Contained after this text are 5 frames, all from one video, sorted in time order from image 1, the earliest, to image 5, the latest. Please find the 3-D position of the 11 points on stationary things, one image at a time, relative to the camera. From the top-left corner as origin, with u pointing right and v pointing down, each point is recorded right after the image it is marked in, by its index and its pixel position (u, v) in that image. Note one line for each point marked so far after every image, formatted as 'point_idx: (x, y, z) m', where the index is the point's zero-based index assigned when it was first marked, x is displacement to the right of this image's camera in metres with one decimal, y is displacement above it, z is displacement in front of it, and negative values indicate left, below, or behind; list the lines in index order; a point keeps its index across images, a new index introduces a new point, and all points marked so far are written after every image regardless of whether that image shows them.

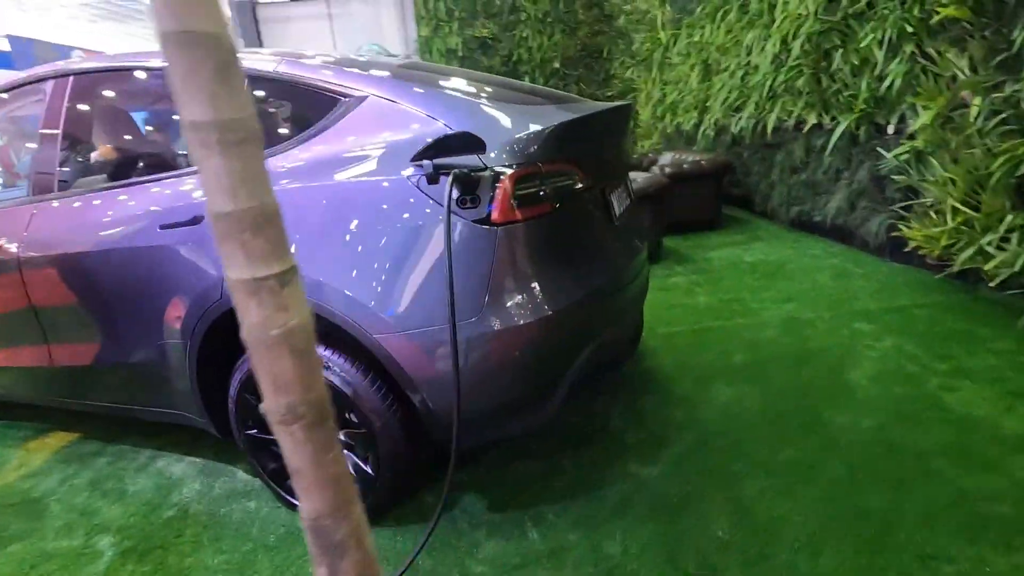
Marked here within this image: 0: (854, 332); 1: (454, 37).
0: (+1.6, -0.2, +2.5) m
1: (-1.0, +4.0, +8.6) m
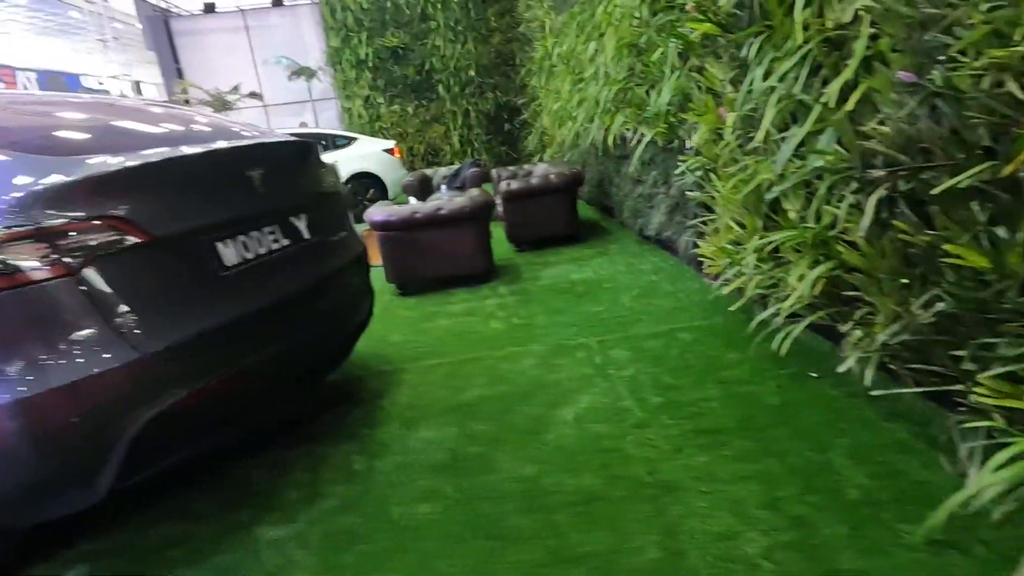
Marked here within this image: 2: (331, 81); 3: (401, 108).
0: (+0.4, -0.3, +2.4) m
1: (-2.4, +3.8, +8.5) m
2: (-3.1, +3.5, +9.1) m
3: (-1.8, +3.0, +8.7) m
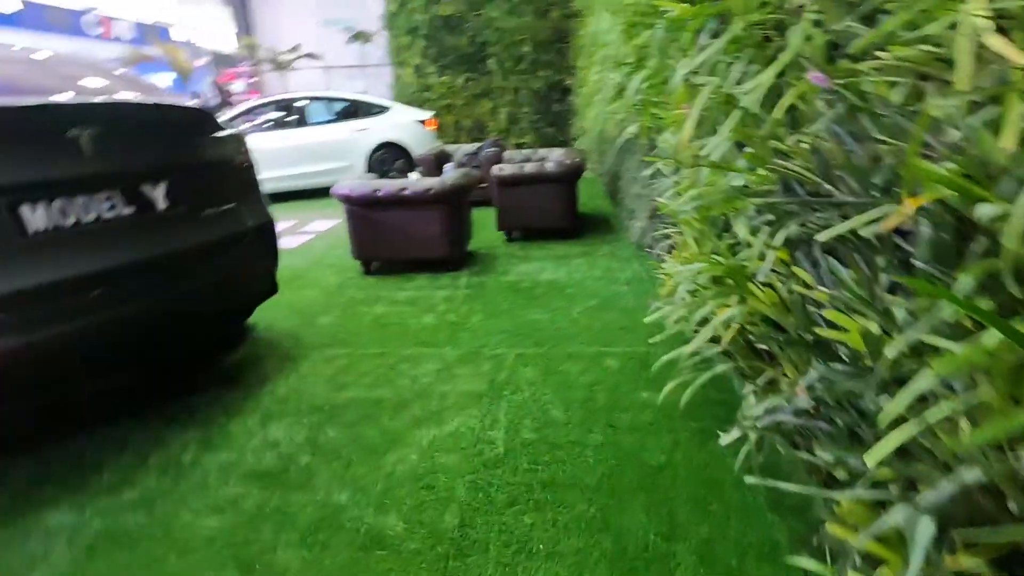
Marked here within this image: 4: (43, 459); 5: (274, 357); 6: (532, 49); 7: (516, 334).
0: (0.0, -0.4, +2.2) m
1: (-1.5, +4.3, +8.3) m
2: (-2.1, +4.1, +9.0) m
3: (-1.0, +3.3, +8.5) m
4: (-1.5, -0.6, +1.8) m
5: (-1.1, -0.3, +2.4) m
6: (+0.3, +3.7, +8.3) m
7: (0.0, -0.2, +2.5) m
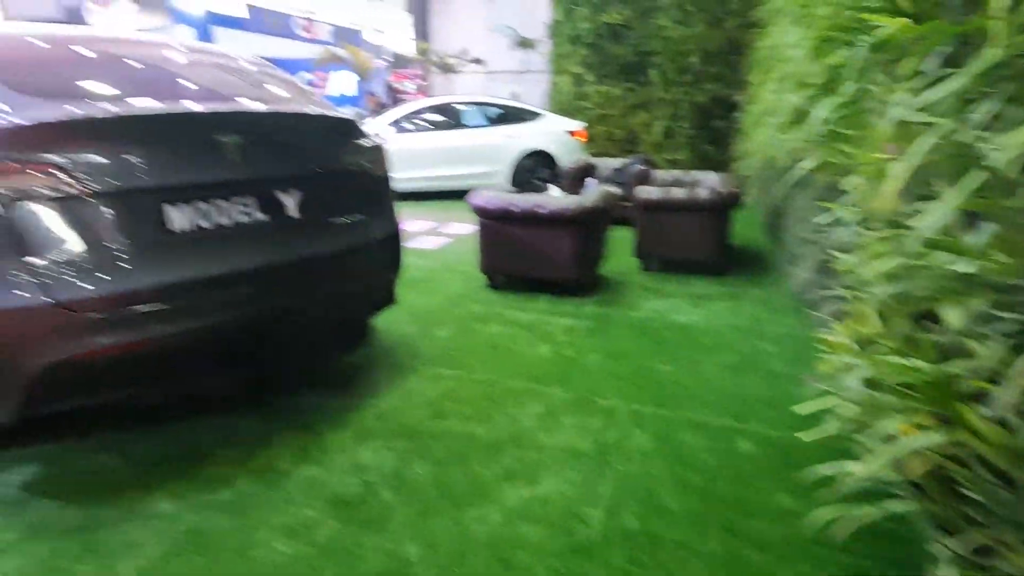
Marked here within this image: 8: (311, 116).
0: (+0.4, -0.5, +1.9) m
1: (+1.1, +4.1, +8.2) m
2: (+0.6, +4.0, +9.0) m
3: (+1.5, +3.1, +8.3) m
4: (-1.2, -0.5, +1.9) m
5: (-0.6, -0.4, +2.4) m
6: (+2.7, +3.3, +7.7) m
7: (+0.5, -0.4, +2.3) m
8: (-0.7, +0.6, +2.0) m
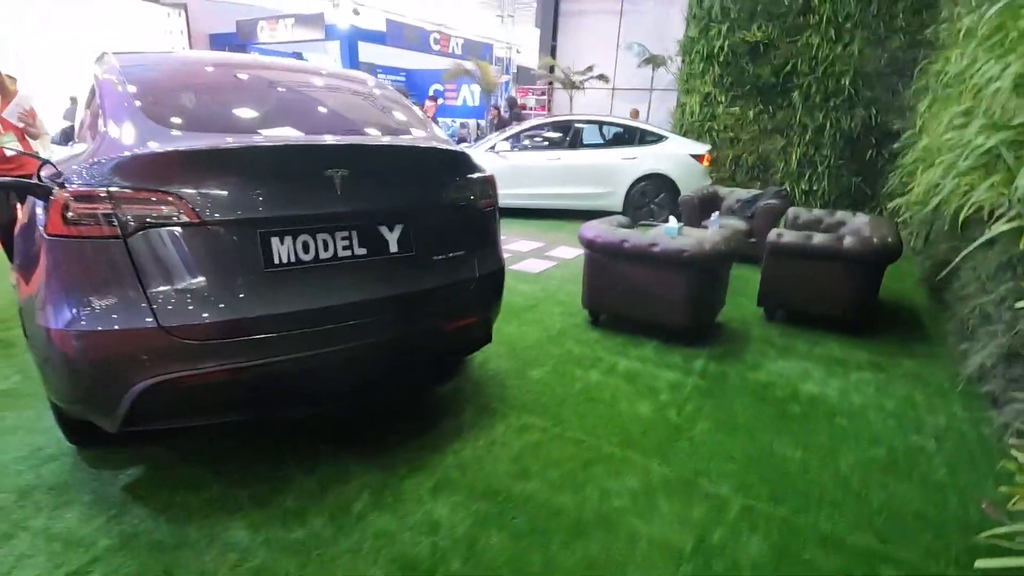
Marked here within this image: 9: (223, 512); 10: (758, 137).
0: (+0.7, -0.8, +1.6) m
1: (+3.0, +3.6, +7.7) m
2: (+2.7, +3.5, +8.6) m
3: (+3.3, +2.6, +7.7) m
4: (-0.9, -0.6, +1.9) m
5: (-0.2, -0.5, +2.3) m
6: (+4.4, +2.7, +6.9) m
7: (+0.9, -0.7, +1.9) m
8: (-0.3, +0.5, +1.9) m
9: (-0.9, -0.7, +1.7) m
10: (+3.5, +2.2, +7.7) m
